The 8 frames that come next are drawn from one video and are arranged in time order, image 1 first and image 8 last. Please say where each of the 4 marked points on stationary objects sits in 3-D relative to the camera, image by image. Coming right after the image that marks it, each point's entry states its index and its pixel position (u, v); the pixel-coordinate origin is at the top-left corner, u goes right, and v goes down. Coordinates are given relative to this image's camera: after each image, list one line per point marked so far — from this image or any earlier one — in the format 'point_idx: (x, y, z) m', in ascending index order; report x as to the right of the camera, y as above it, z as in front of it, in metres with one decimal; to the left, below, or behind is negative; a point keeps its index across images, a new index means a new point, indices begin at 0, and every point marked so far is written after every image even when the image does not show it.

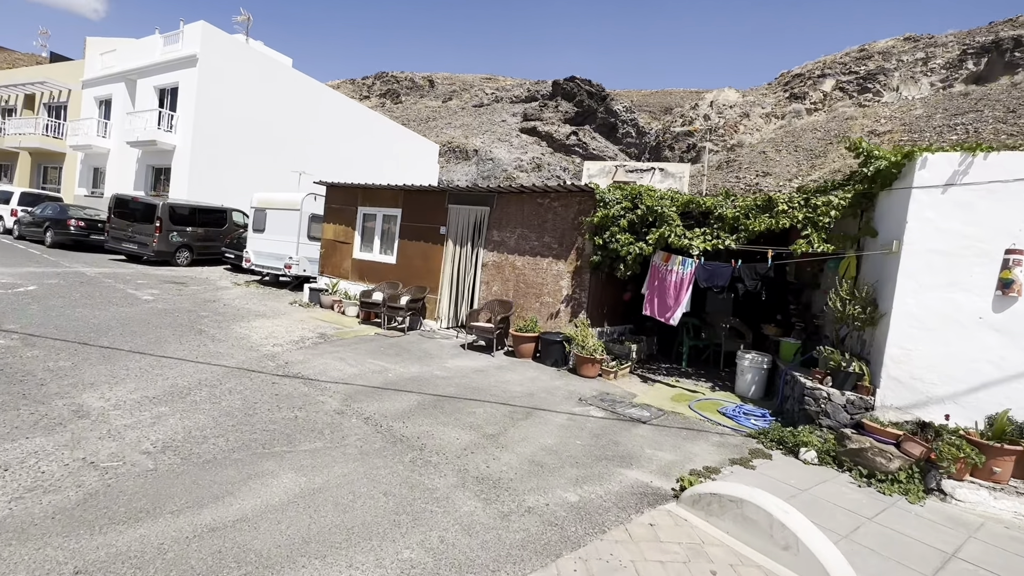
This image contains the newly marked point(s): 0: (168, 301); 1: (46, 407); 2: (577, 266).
0: (-7.5, -0.3, +10.4) m
1: (-4.4, -1.1, +4.4) m
2: (+1.1, +0.4, +8.1) m
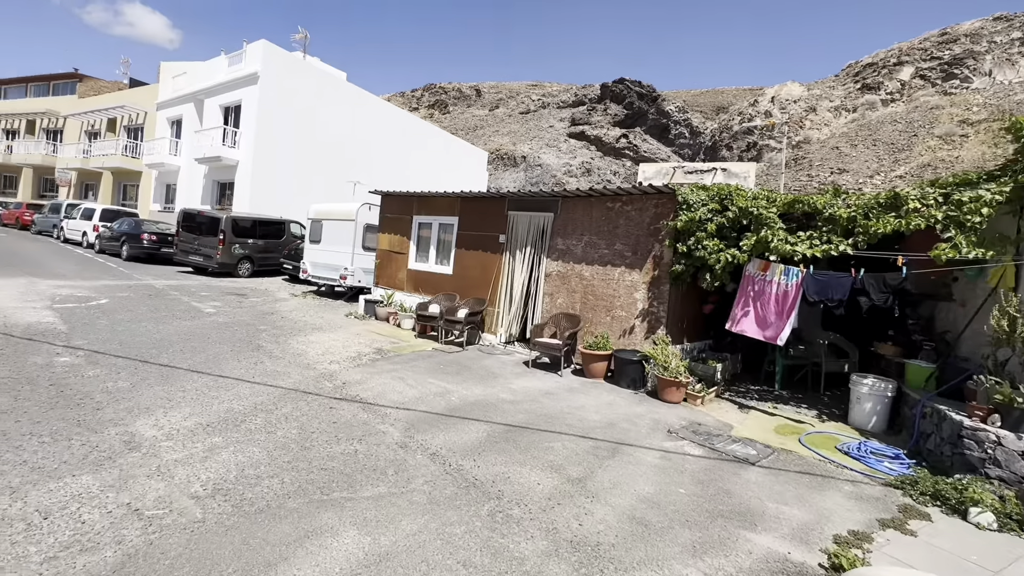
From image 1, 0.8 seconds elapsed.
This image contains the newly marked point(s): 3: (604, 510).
0: (-6.2, -0.6, +10.4) m
1: (-3.6, -1.3, +4.1) m
2: (+2.2, +0.2, +7.3) m
3: (+0.7, -1.7, +3.6) m
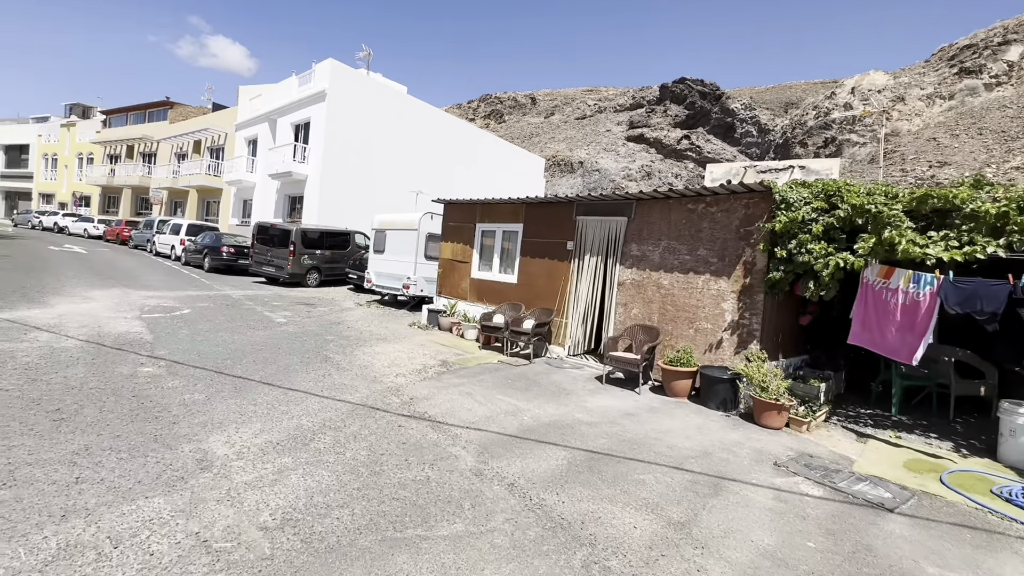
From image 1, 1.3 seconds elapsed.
0: (-4.7, -0.8, +10.5) m
1: (-2.9, -1.4, +4.0) m
2: (+3.2, 0.0, +6.5) m
3: (+1.3, -1.8, +3.0) m
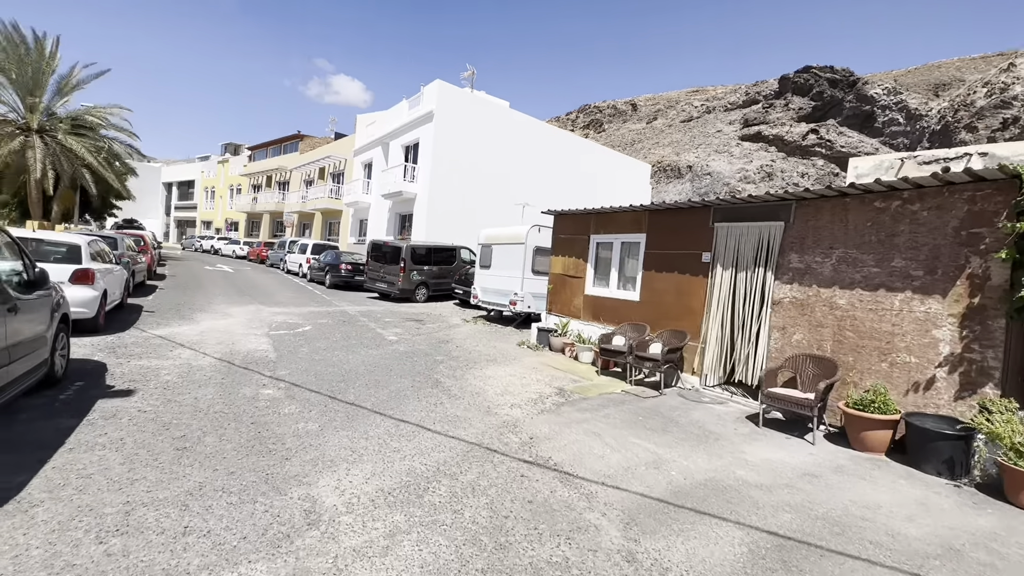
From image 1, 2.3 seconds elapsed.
0: (-2.2, -1.2, +10.4) m
1: (-1.8, -1.6, +3.6) m
2: (+4.7, -0.2, +4.8) m
3: (+2.2, -1.9, +1.8) m
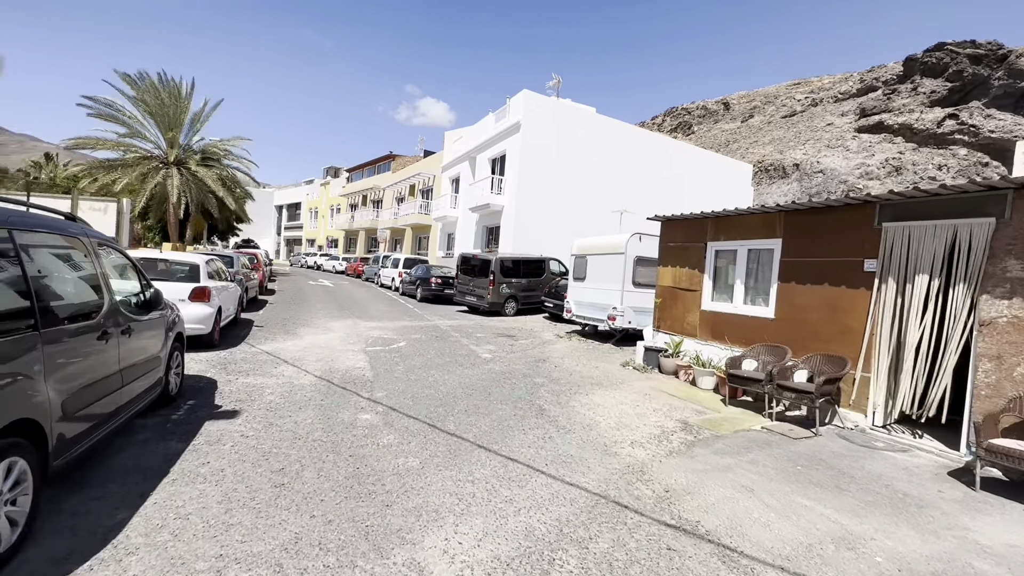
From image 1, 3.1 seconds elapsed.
0: (-0.1, -1.5, +9.8) m
1: (-0.8, -1.8, +3.0) m
2: (+5.8, -0.3, +3.1) m
3: (+2.7, -2.0, +0.5) m
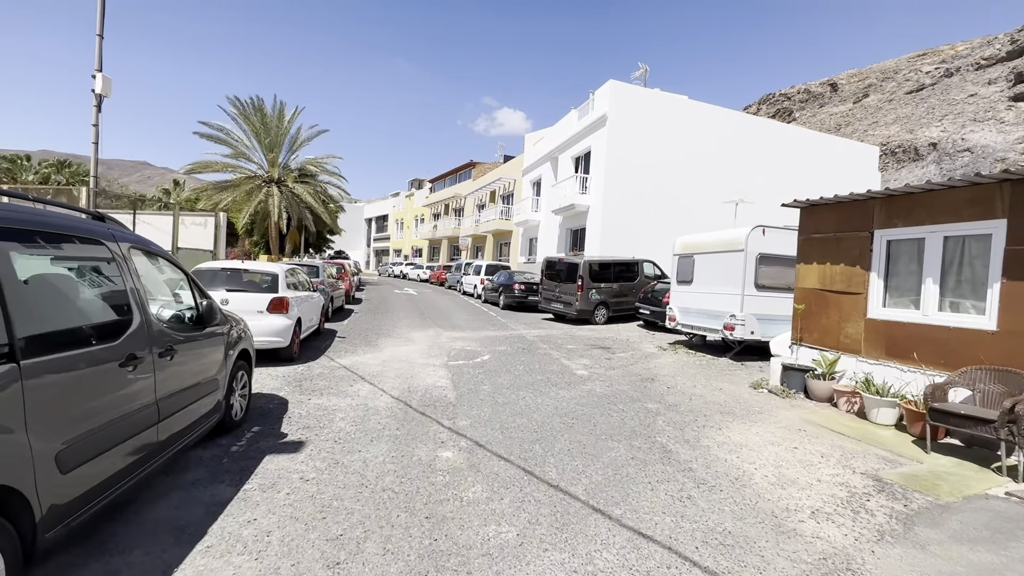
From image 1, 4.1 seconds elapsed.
0: (+1.7, -1.6, +8.3) m
1: (-0.2, -1.8, +1.8) m
2: (+6.3, -0.2, +0.8) m
3: (+2.9, -2.0, -1.3) m
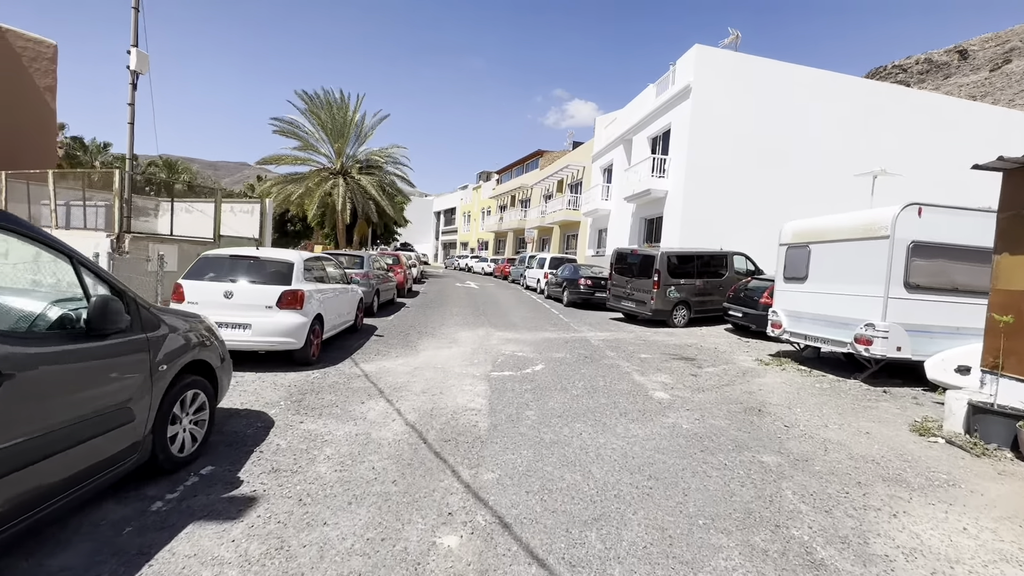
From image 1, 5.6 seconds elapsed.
0: (+2.4, -1.6, +6.2) m
1: (-0.3, -1.8, 0.0) m
2: (+6.0, -0.4, -1.9) m
3: (+2.3, -2.1, -3.5) m
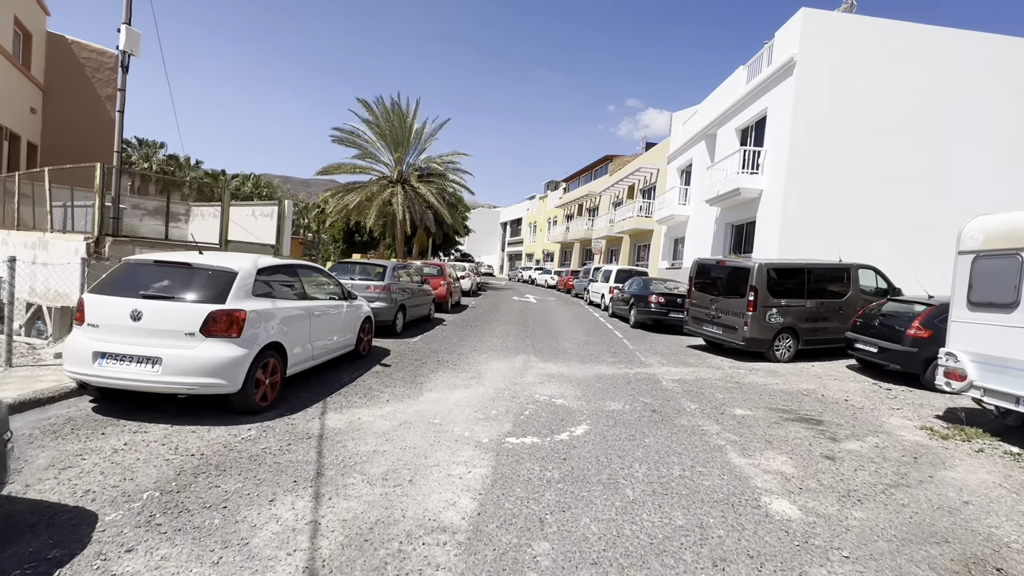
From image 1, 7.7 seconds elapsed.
0: (+2.4, -1.8, +3.3) m
1: (-1.2, -1.9, -2.4) m
2: (+4.8, -0.5, -5.2) m
3: (+0.8, -2.1, -6.3) m
